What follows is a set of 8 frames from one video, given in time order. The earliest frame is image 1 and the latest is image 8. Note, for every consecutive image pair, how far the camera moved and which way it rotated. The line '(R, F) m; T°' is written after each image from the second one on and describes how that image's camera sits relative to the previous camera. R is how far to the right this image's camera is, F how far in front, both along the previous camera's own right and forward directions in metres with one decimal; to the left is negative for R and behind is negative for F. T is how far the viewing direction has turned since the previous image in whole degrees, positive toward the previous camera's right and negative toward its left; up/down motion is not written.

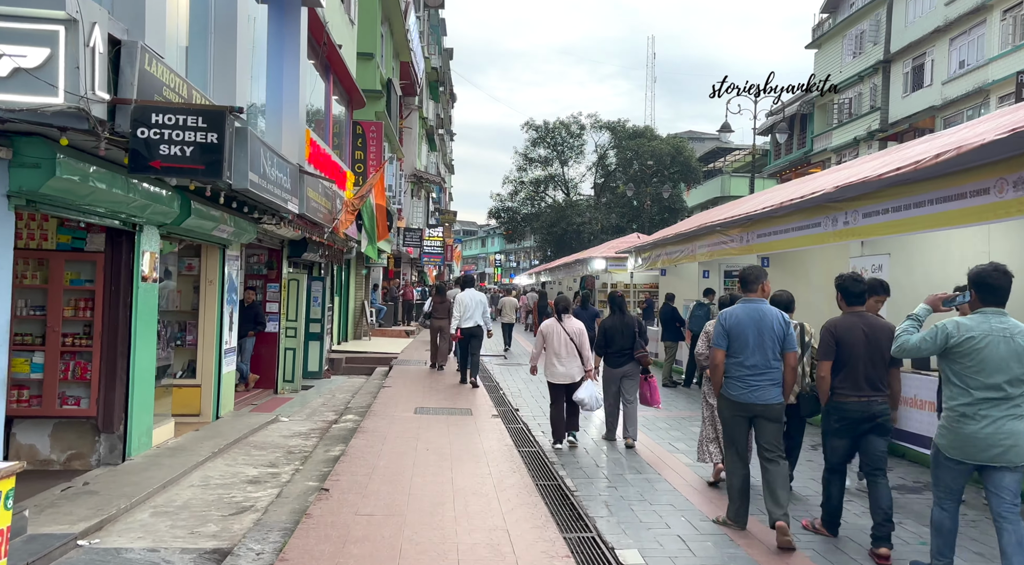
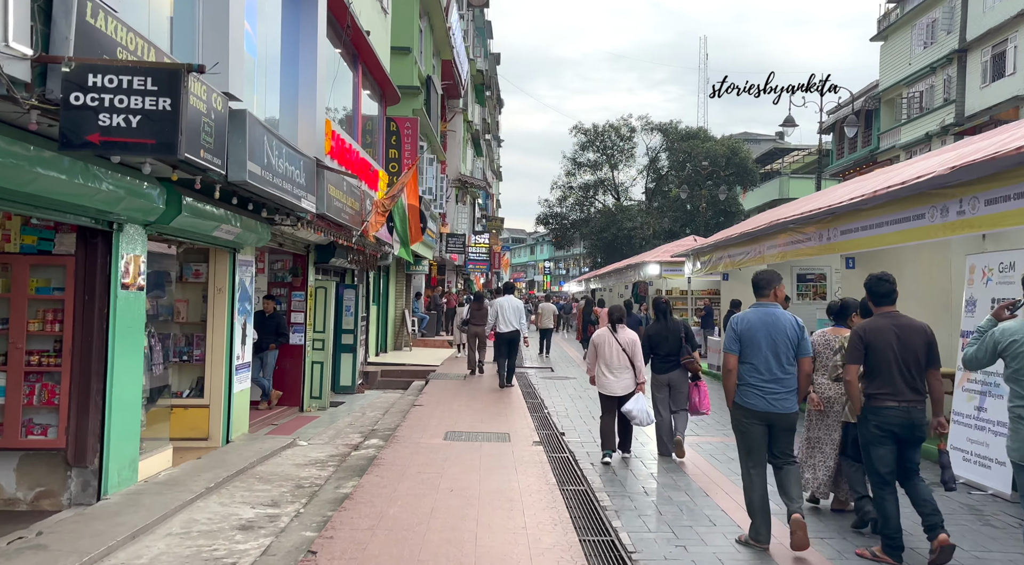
(+0.1, +1.3) m; -3°
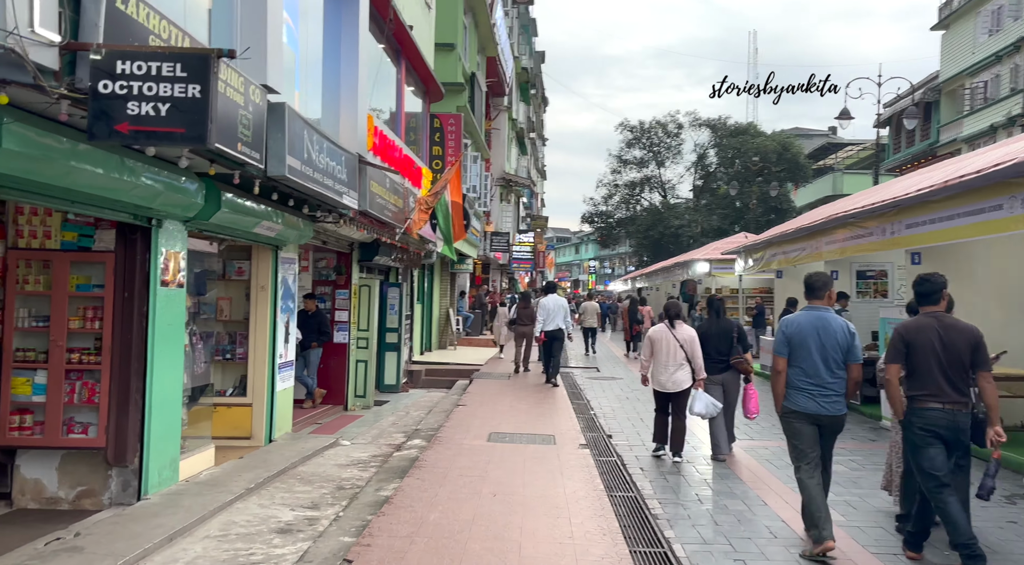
(0.0, +0.3) m; -3°
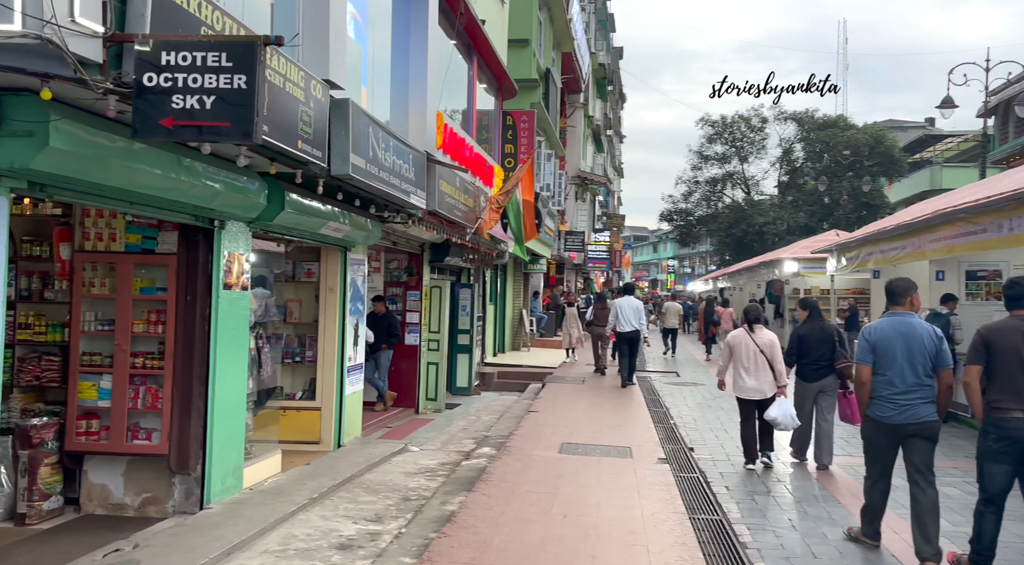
(0.0, +0.4) m; -5°
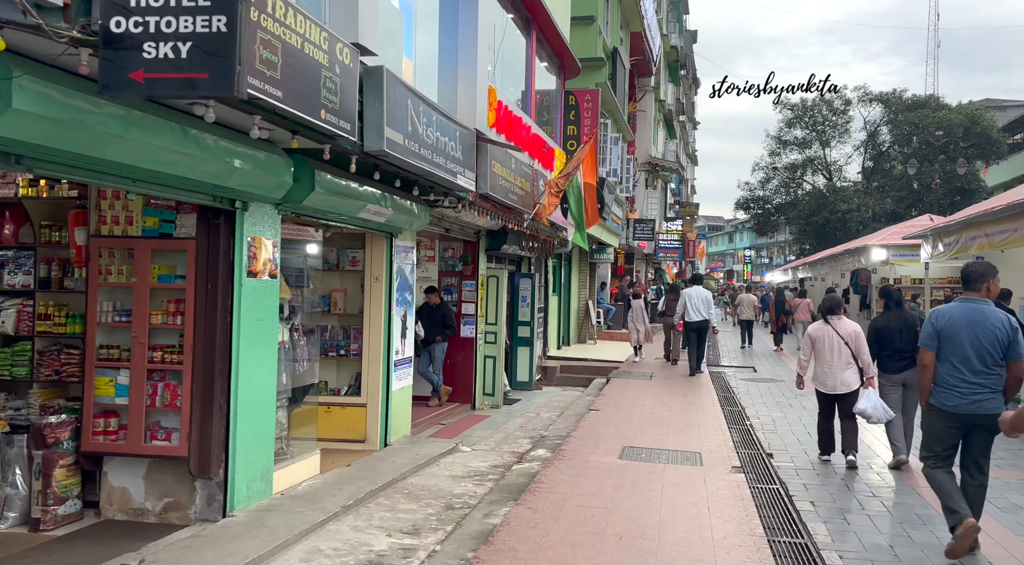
(+0.1, +0.7) m; -5°
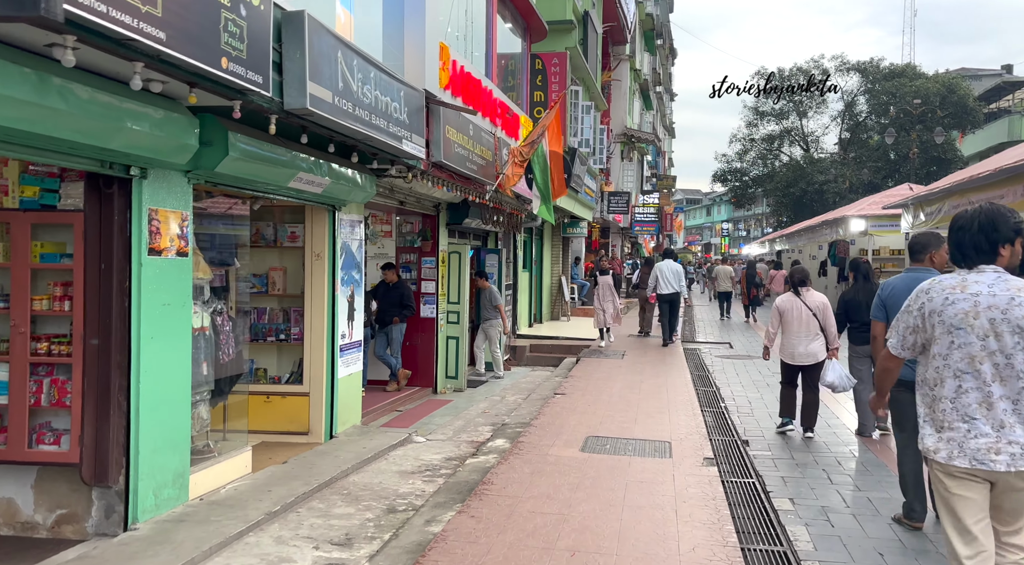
(+0.2, +0.7) m; +1°
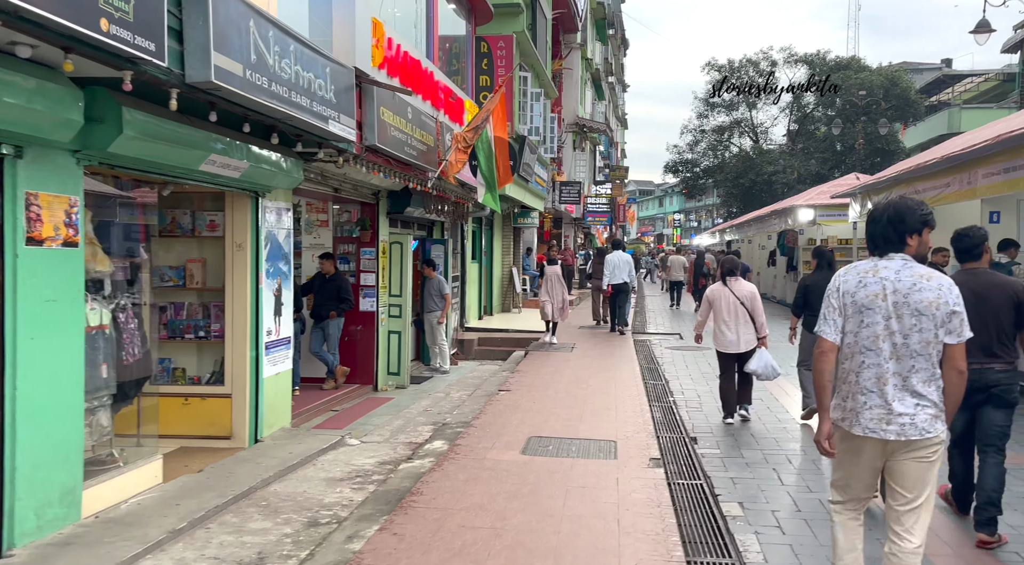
(+0.2, +0.5) m; +3°
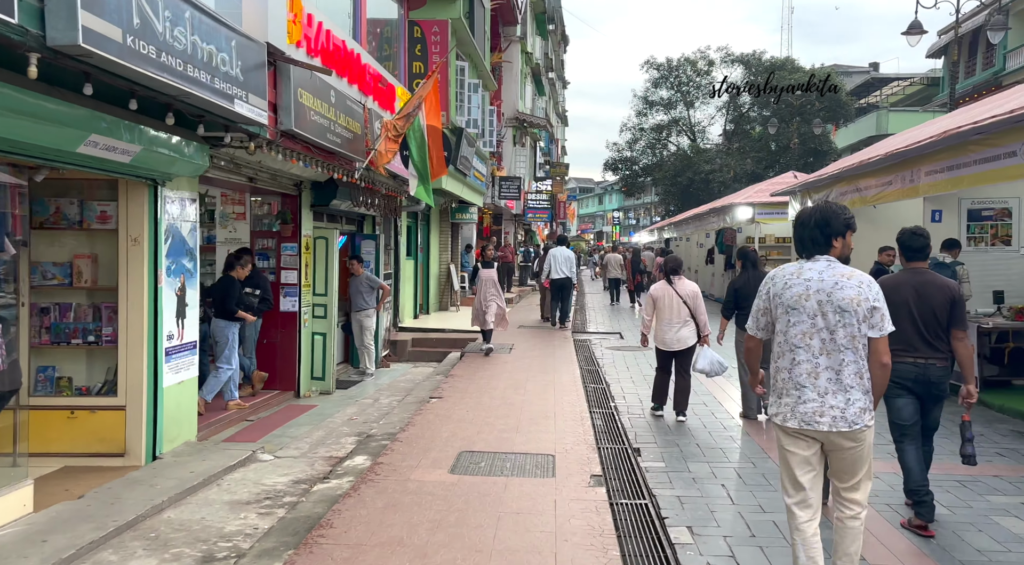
(+0.1, +0.6) m; +4°
